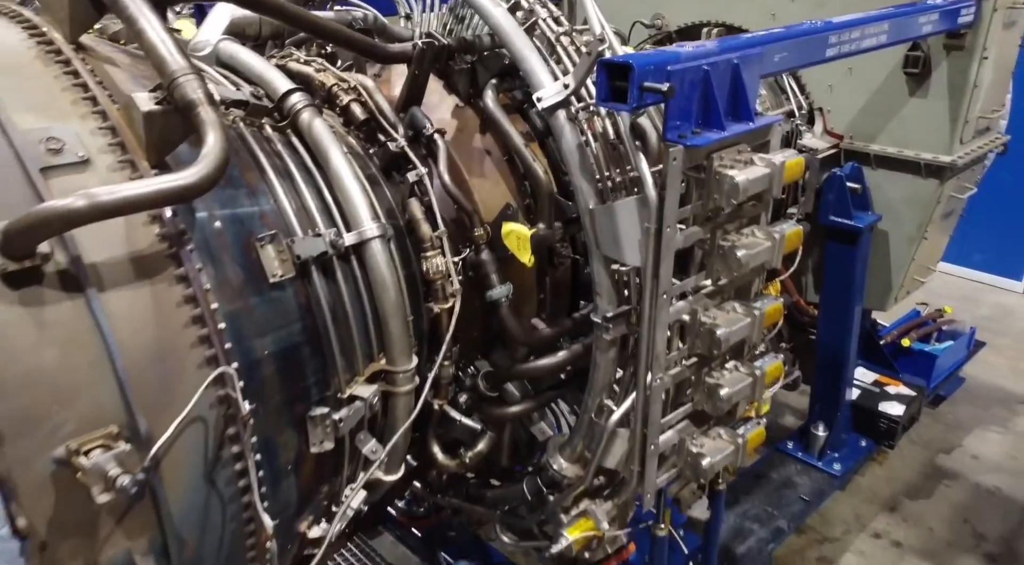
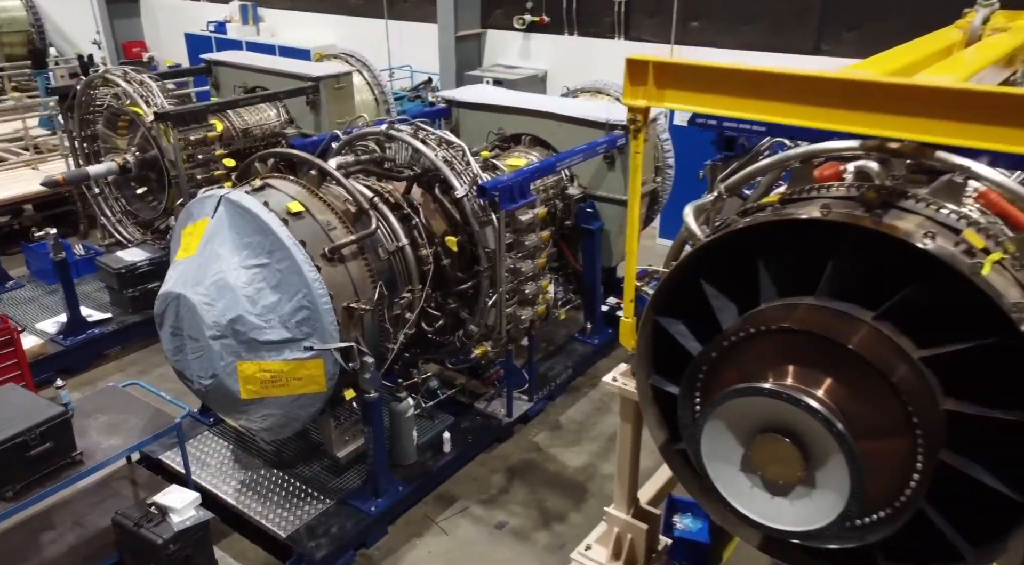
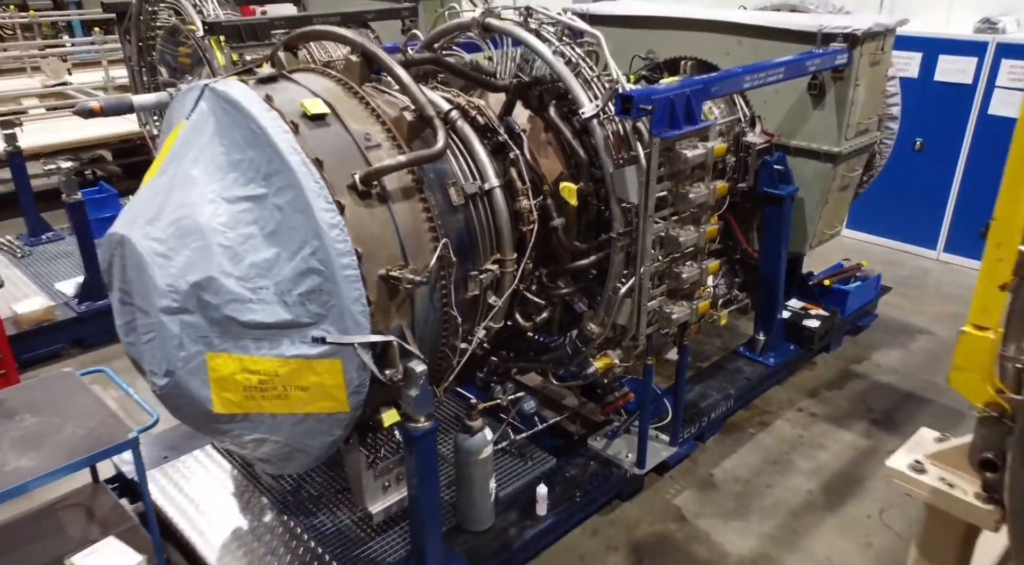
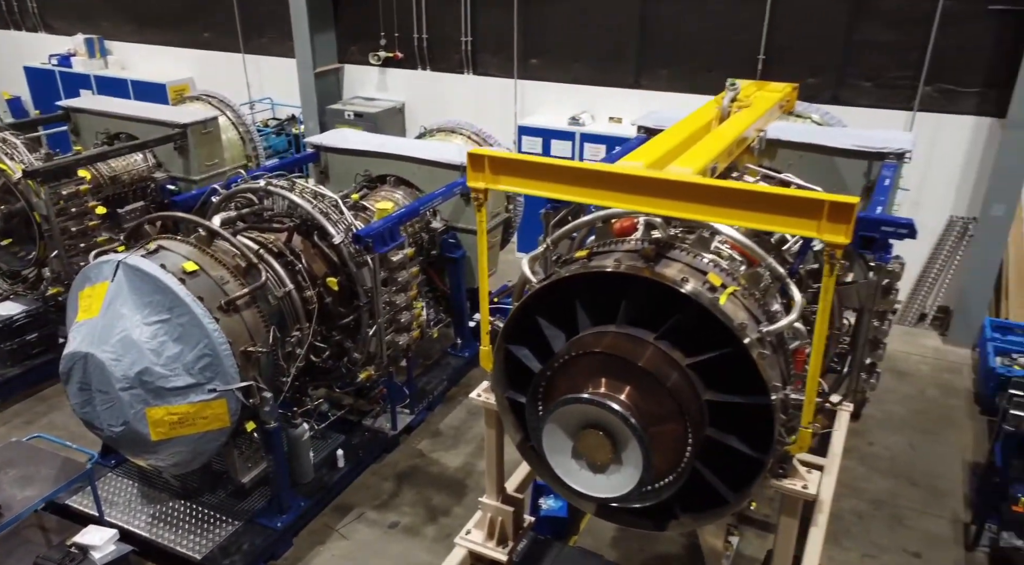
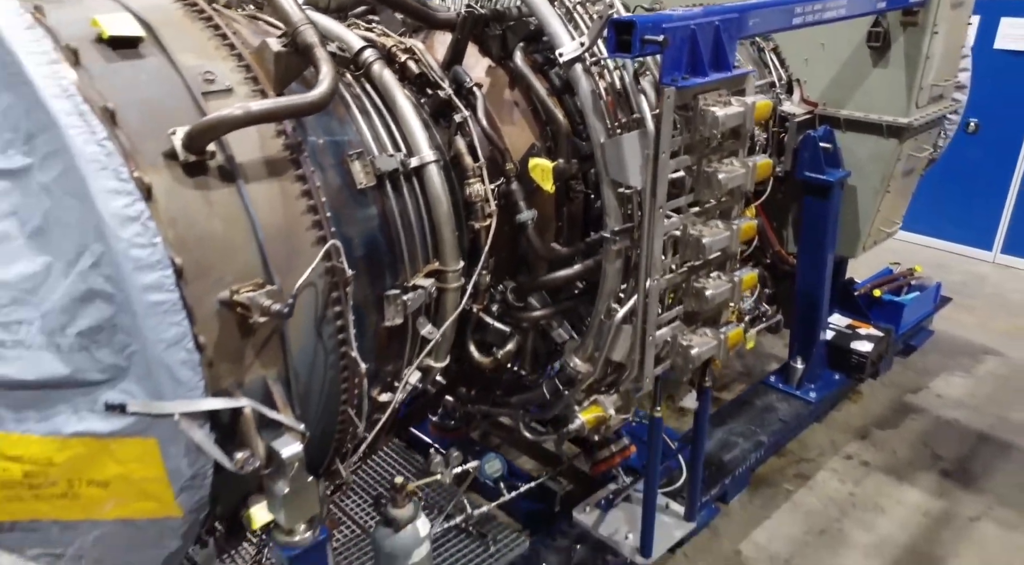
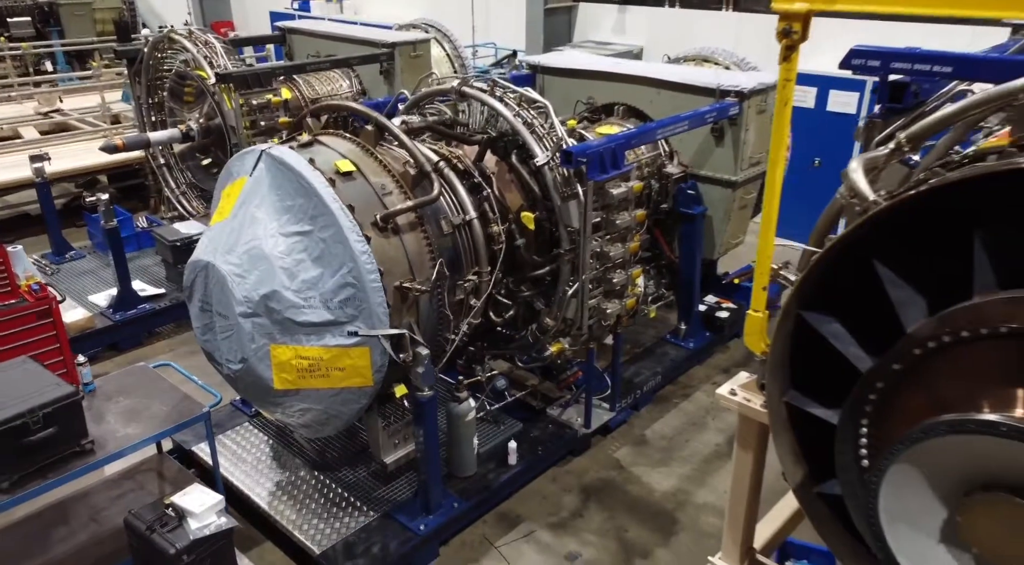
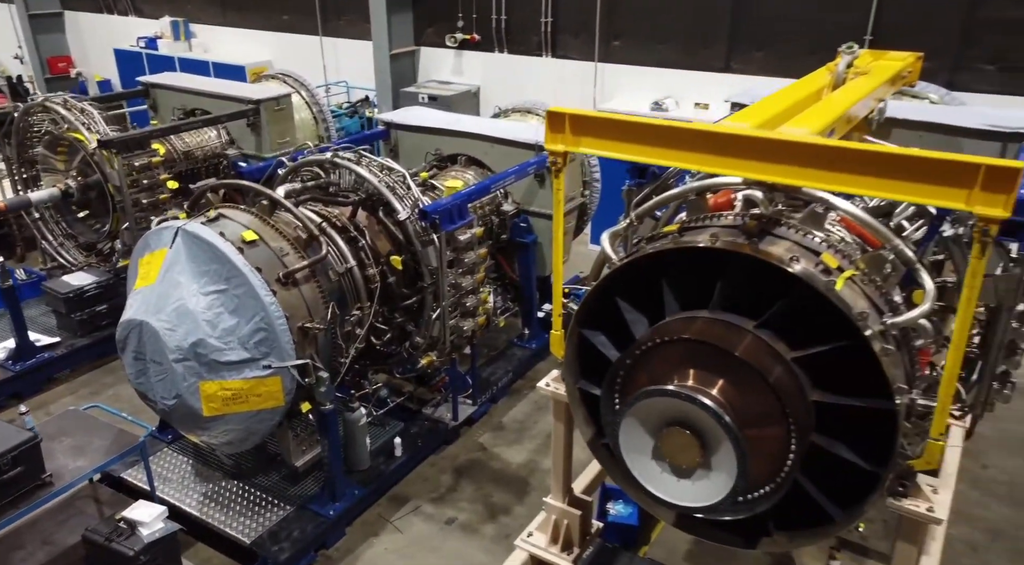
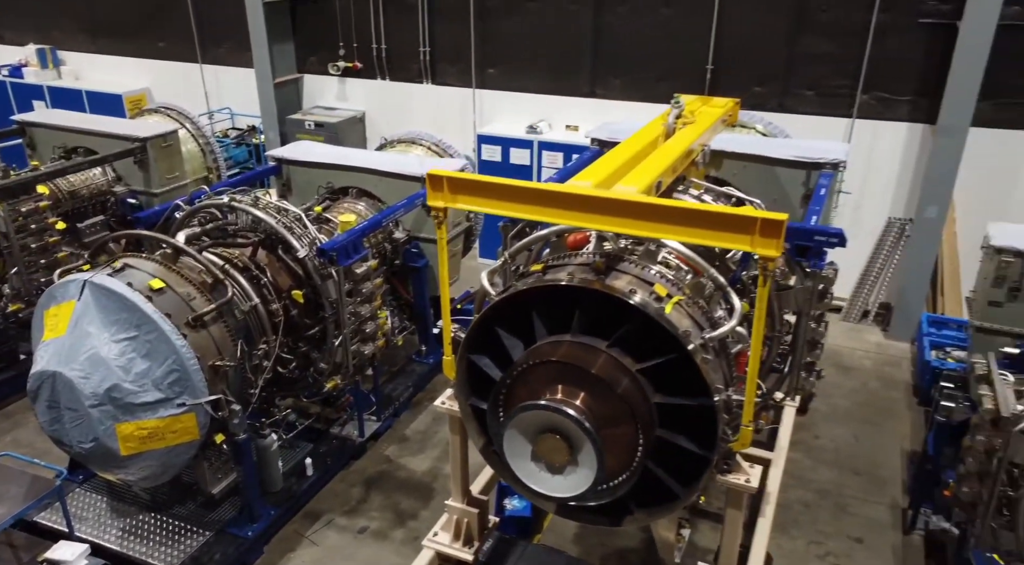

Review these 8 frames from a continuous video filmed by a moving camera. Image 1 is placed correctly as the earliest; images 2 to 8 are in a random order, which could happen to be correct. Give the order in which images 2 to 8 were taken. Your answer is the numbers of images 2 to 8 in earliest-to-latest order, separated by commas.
5, 3, 6, 2, 7, 4, 8
